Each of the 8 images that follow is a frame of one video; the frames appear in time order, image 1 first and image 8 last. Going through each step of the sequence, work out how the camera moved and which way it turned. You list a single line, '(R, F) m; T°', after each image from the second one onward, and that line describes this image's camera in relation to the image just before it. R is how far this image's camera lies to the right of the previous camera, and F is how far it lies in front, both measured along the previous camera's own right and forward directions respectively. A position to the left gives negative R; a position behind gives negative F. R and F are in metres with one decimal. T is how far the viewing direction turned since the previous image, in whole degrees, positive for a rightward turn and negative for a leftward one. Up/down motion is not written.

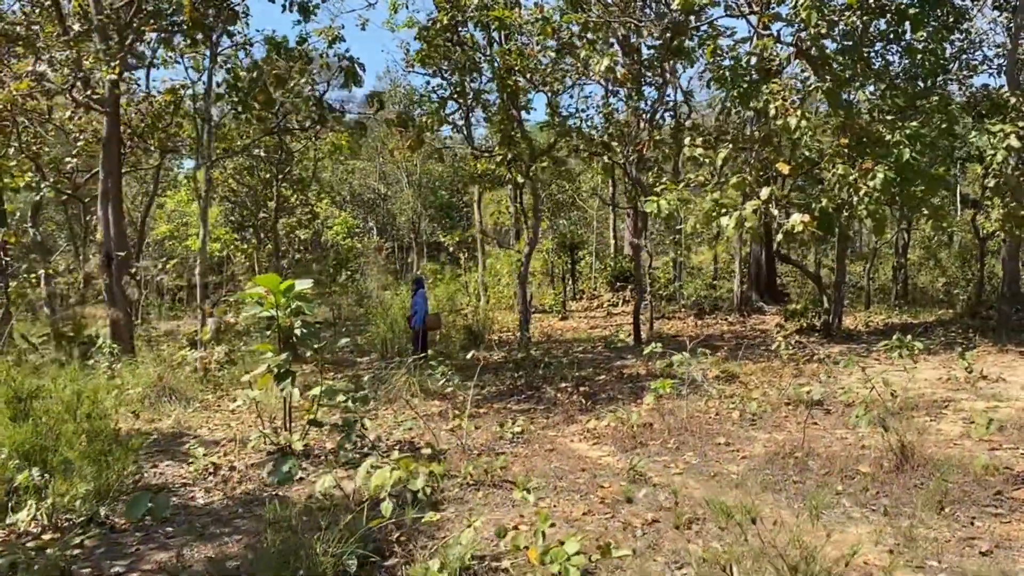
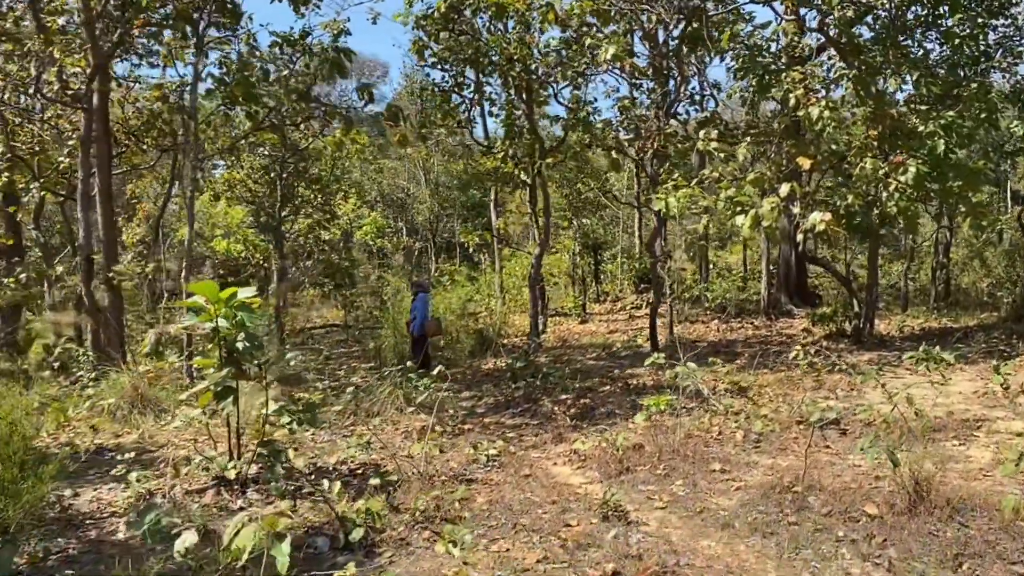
(+0.3, +0.5) m; -3°
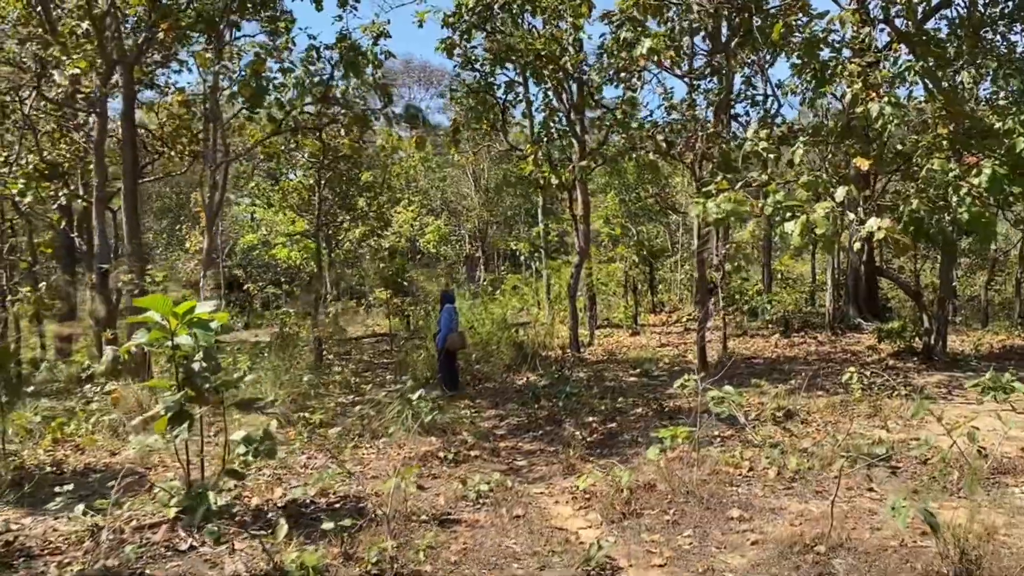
(+0.4, +0.5) m; -5°
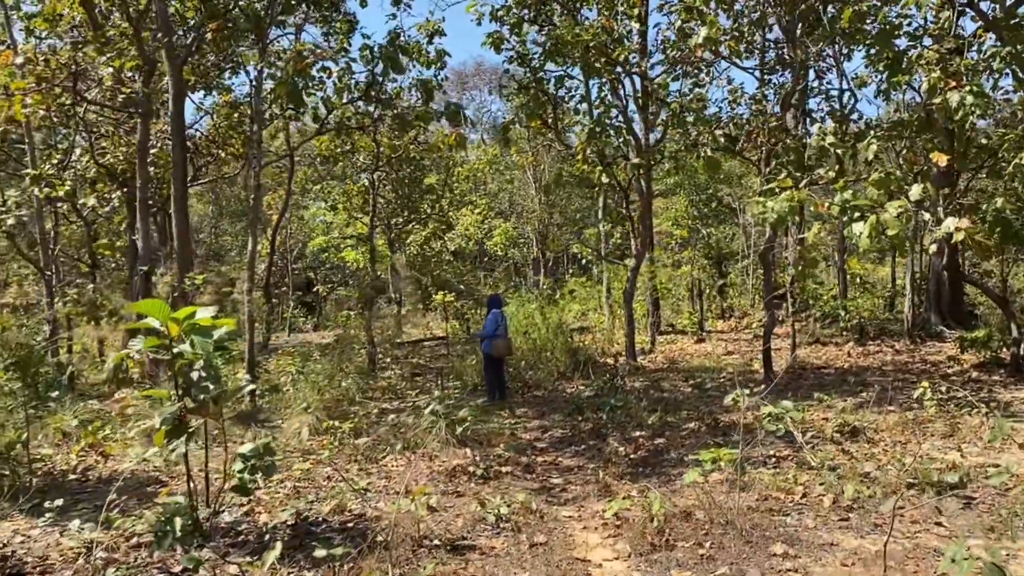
(+0.2, +0.3) m; -5°
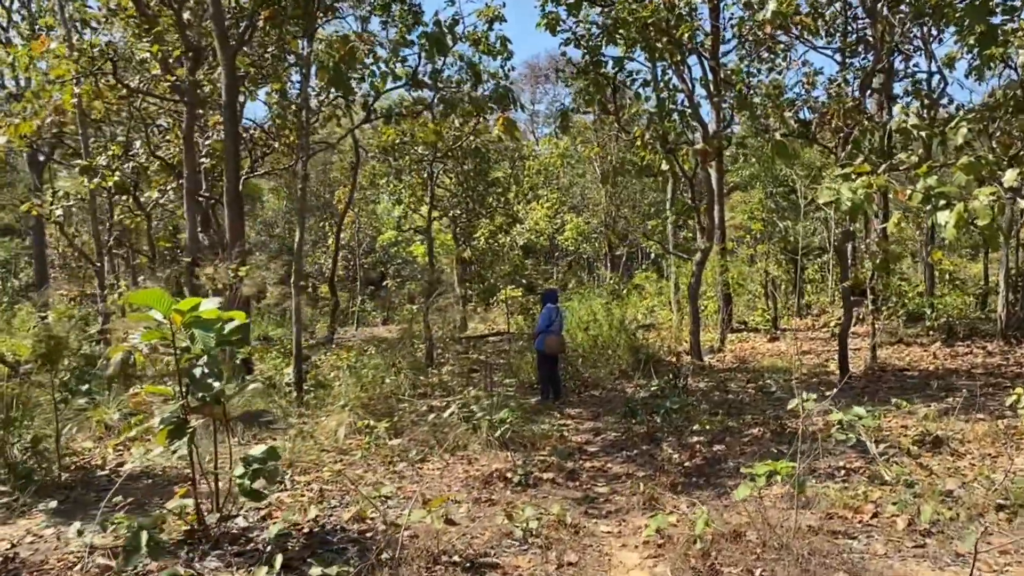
(+0.2, +0.3) m; -5°
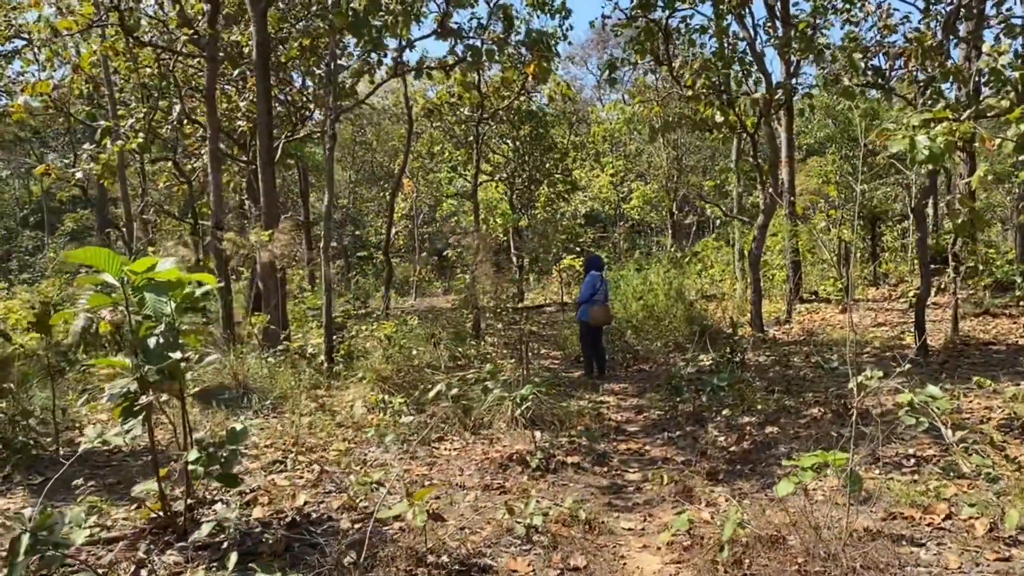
(+0.2, +0.5) m; -5°
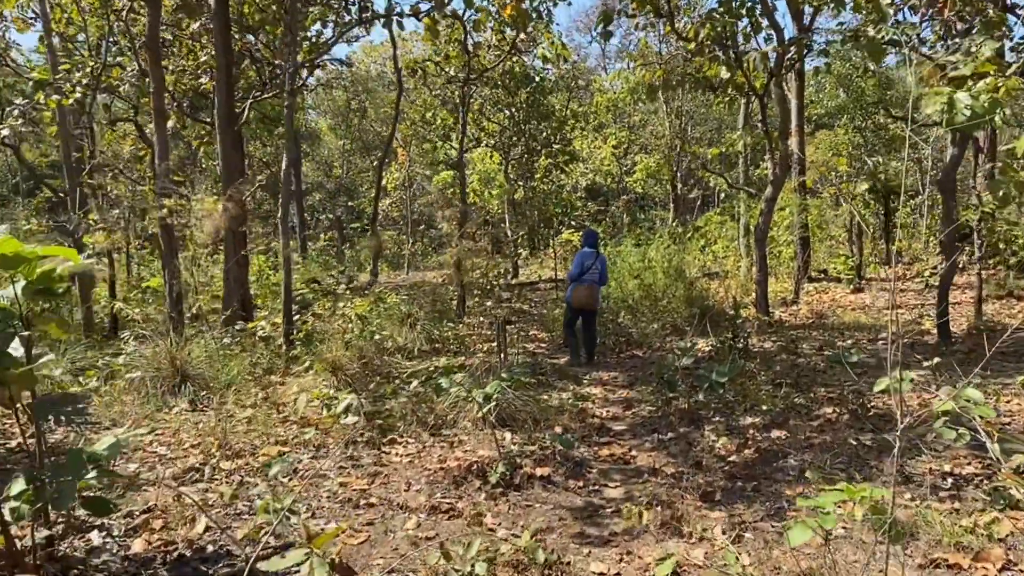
(+0.2, +0.6) m; 0°
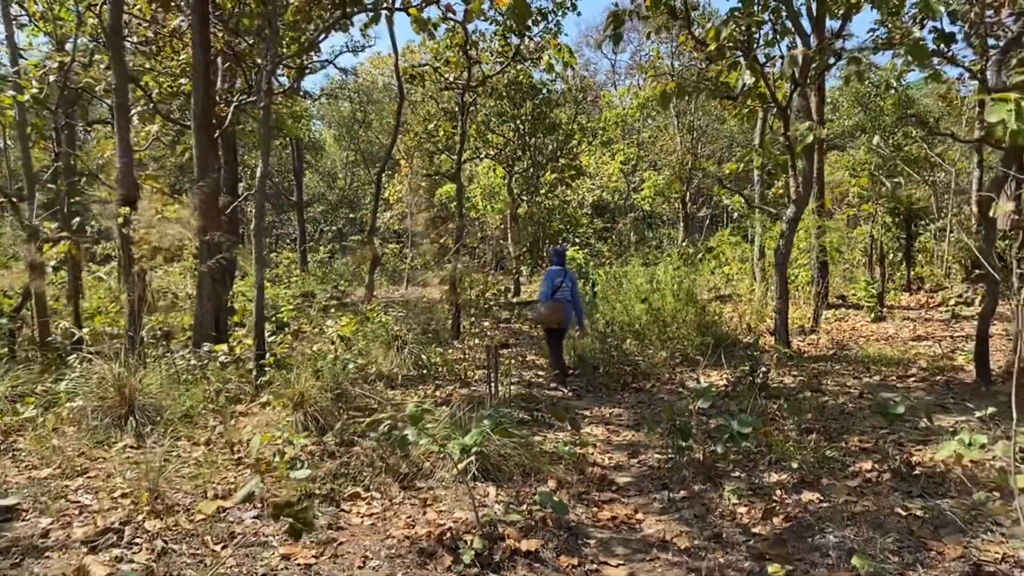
(+0.1, +0.6) m; 0°
